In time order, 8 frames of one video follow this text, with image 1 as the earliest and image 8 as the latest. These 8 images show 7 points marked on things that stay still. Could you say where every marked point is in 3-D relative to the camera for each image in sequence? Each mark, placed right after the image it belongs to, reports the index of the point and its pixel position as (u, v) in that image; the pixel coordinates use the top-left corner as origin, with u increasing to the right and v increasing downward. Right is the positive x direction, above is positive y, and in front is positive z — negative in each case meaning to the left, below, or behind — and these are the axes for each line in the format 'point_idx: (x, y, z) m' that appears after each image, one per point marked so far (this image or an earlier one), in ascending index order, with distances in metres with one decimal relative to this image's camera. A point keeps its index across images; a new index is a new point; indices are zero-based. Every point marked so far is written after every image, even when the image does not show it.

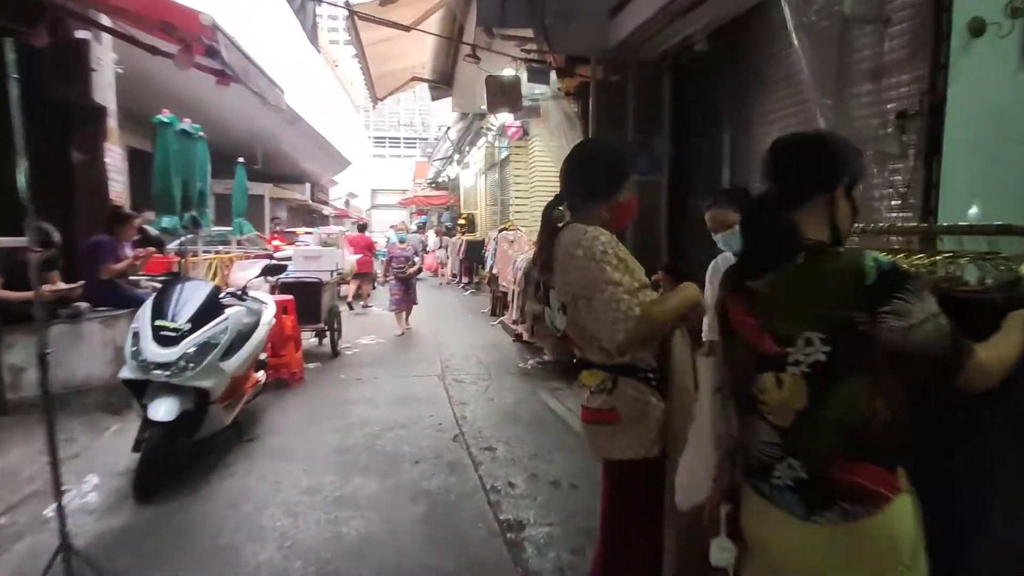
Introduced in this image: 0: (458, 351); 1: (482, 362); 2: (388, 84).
0: (-0.7, -0.8, +7.5) m
1: (-0.4, -0.9, +6.9) m
2: (-2.2, +3.6, +9.9) m
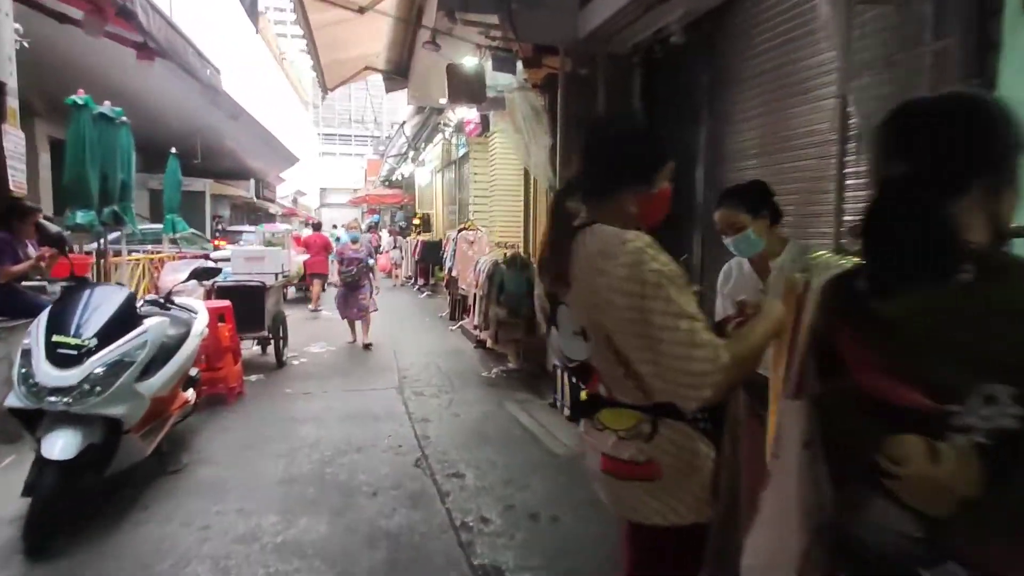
0: (-1.2, -0.9, +7.0) m
1: (-0.8, -0.9, +6.4) m
2: (-2.9, +3.5, +9.3) m
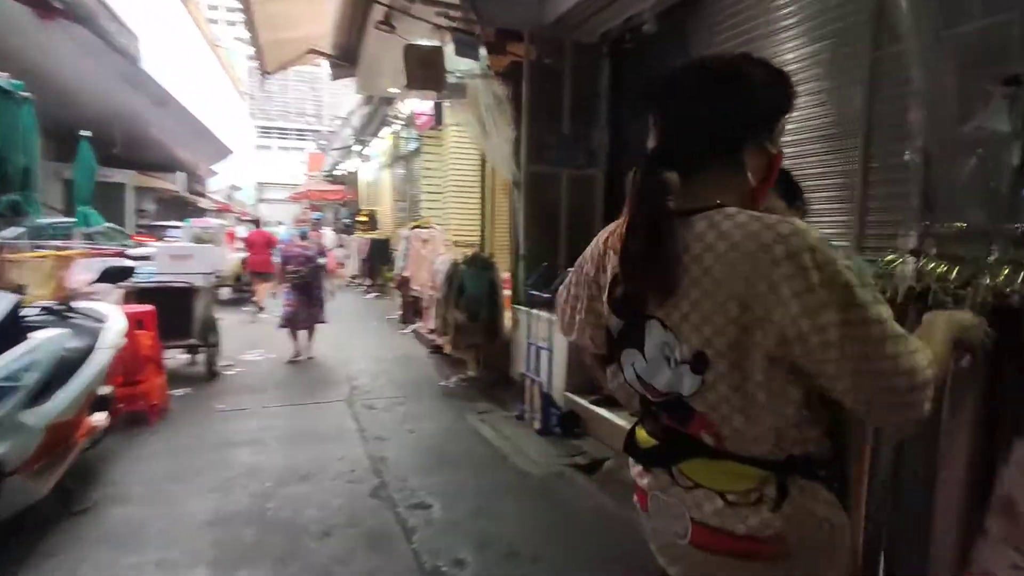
0: (-1.7, -0.9, +6.5) m
1: (-1.2, -1.0, +5.9) m
2: (-3.5, +3.5, +8.6) m
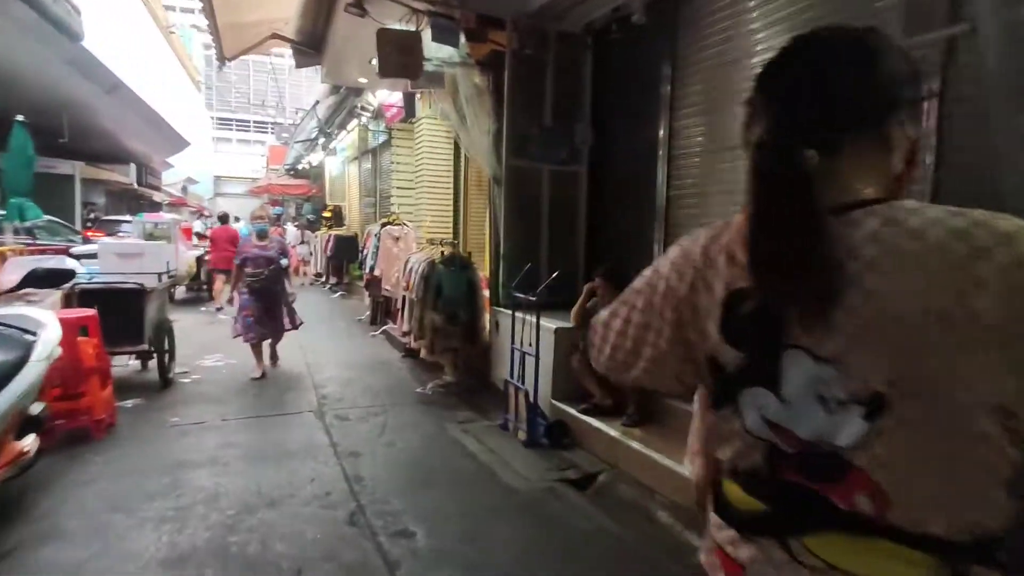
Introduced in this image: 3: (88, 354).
0: (-1.9, -0.9, +6.1) m
1: (-1.4, -1.0, +5.5) m
2: (-3.9, +3.5, +8.0) m
3: (-2.9, -0.4, +3.9) m
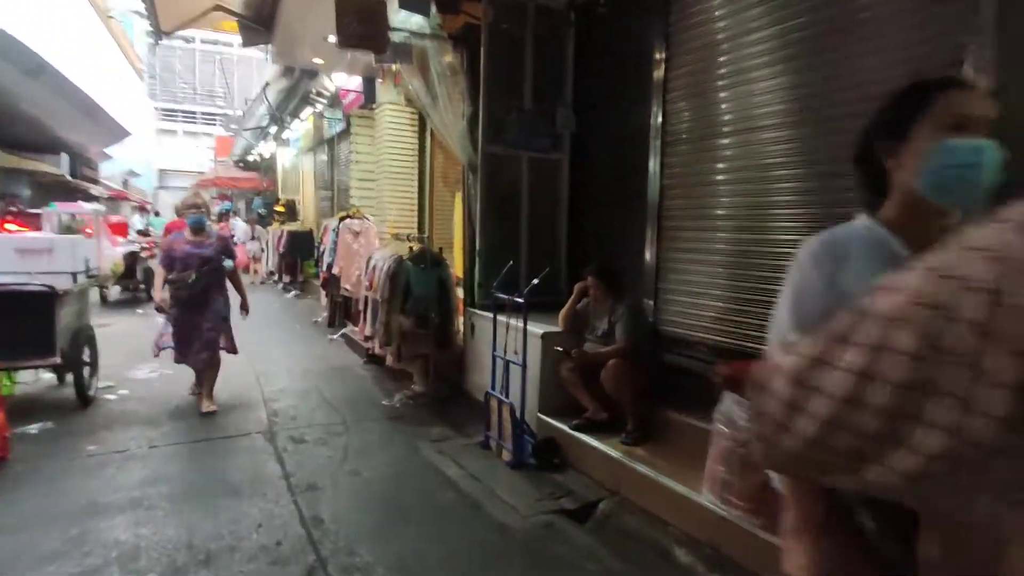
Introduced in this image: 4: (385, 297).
0: (-2.1, -0.9, +5.4) m
1: (-1.6, -1.0, +4.9) m
2: (-4.3, +3.5, +7.2) m
3: (-3.0, -0.5, +3.1) m
4: (-1.1, -0.1, +5.1) m
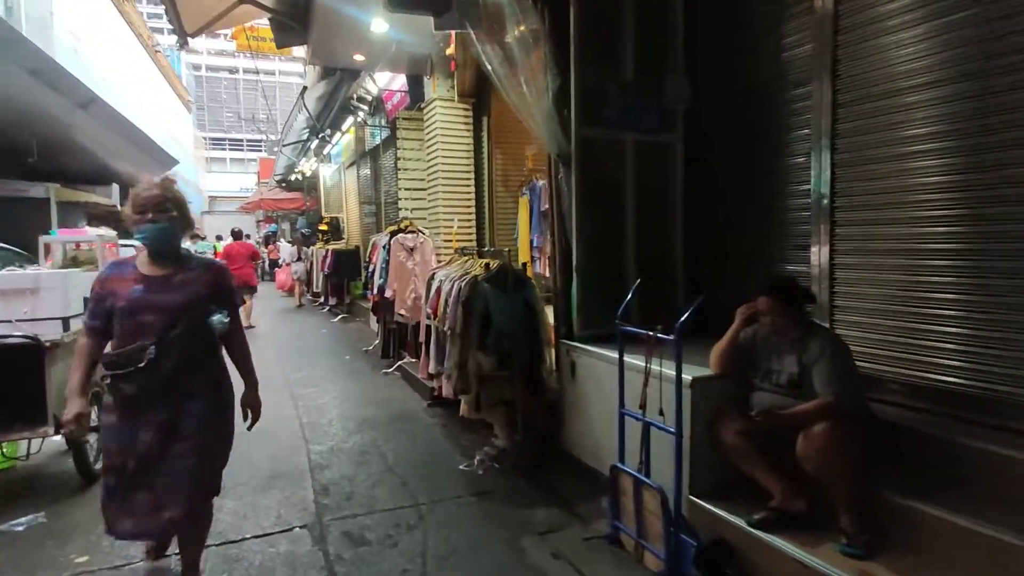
0: (-1.3, -1.2, +4.4) m
1: (-0.8, -1.2, +3.8) m
2: (-3.5, +3.2, +6.4) m
3: (-2.4, -0.7, +2.2) m
4: (-0.4, -0.3, +4.0) m
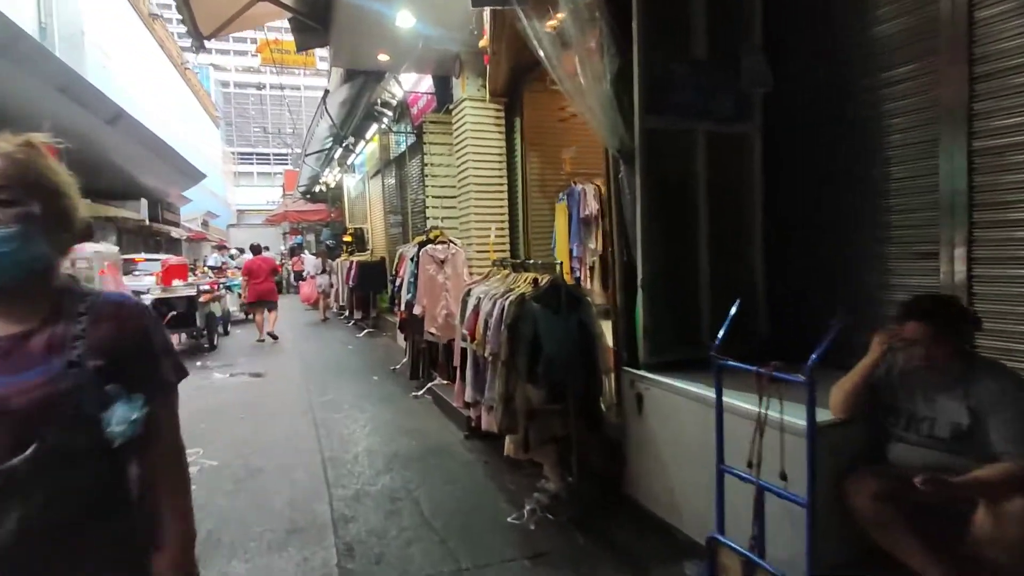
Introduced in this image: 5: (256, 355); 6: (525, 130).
0: (-1.0, -1.3, +3.8) m
1: (-0.5, -1.3, +3.3) m
2: (-3.1, +3.0, +6.0) m
3: (-2.1, -0.8, +1.7) m
4: (-0.1, -0.4, +3.4) m
5: (-4.0, -1.0, +8.9) m
6: (+0.2, +1.9, +6.8) m
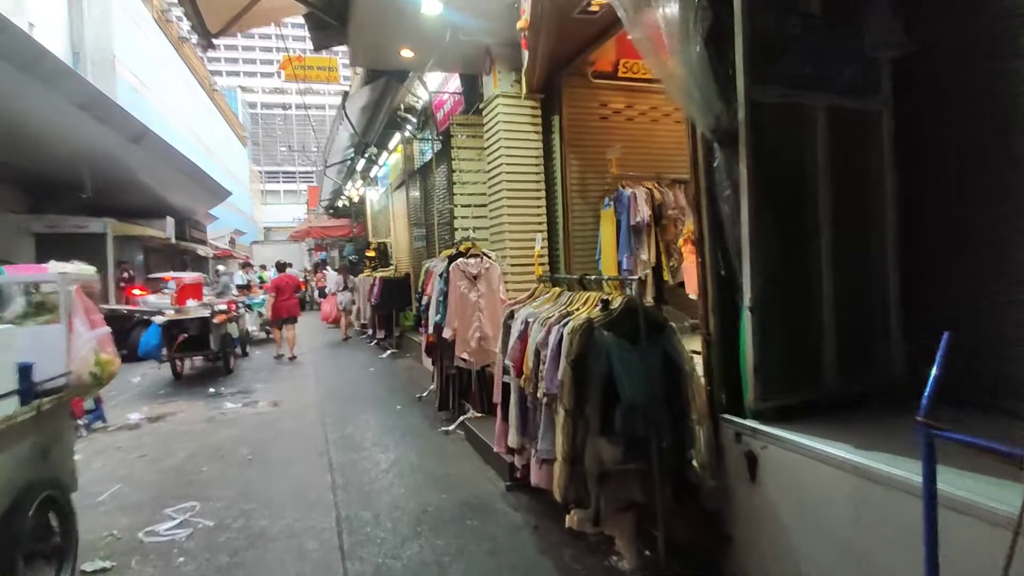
0: (-0.7, -1.4, +3.1) m
1: (-0.2, -1.4, +2.5) m
2: (-2.8, +2.8, +5.4) m
3: (-1.9, -0.9, +1.0) m
4: (+0.2, -0.5, +2.7) m
5: (-3.5, -1.3, +8.3) m
6: (+0.6, +1.7, +6.1) m
